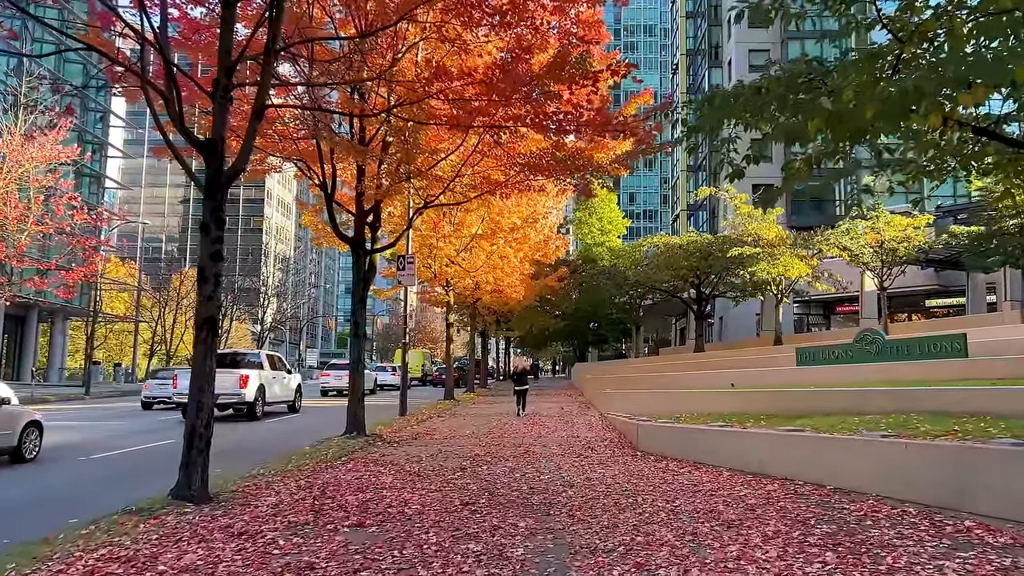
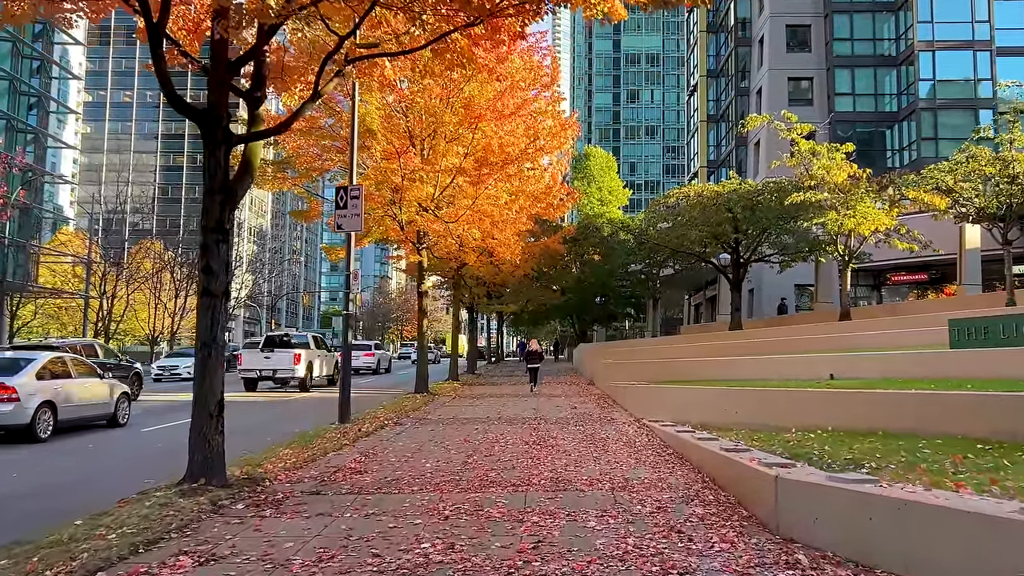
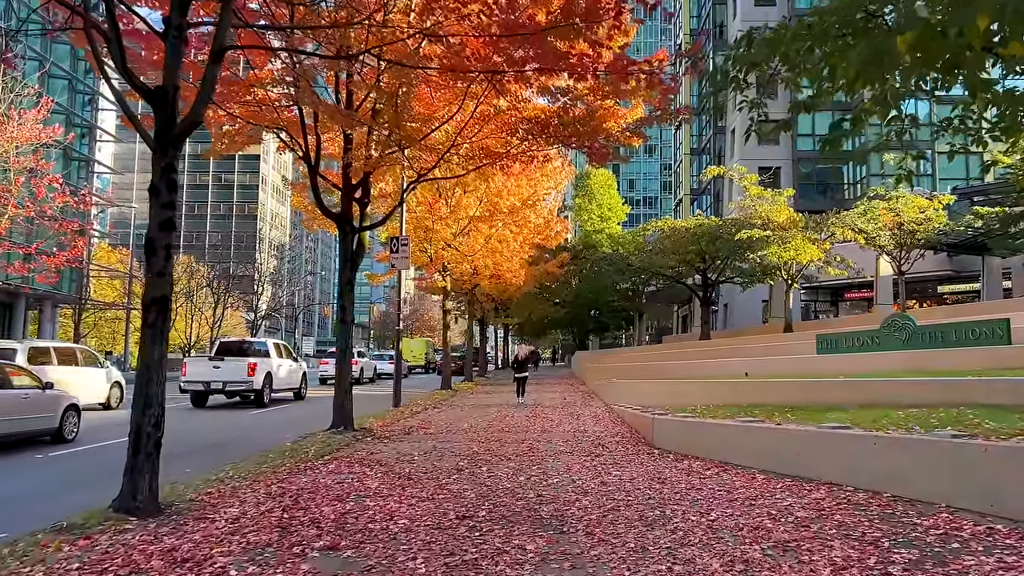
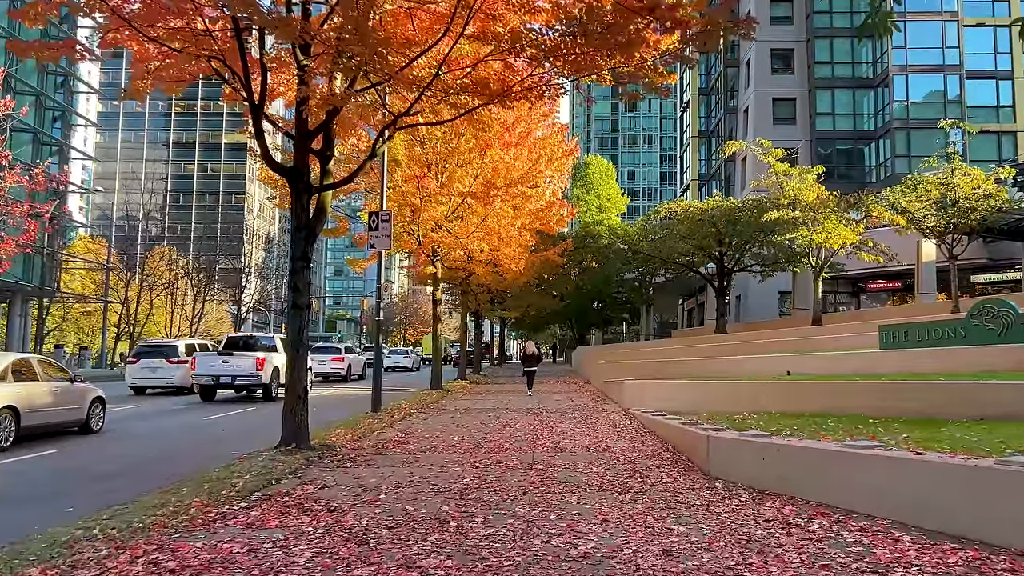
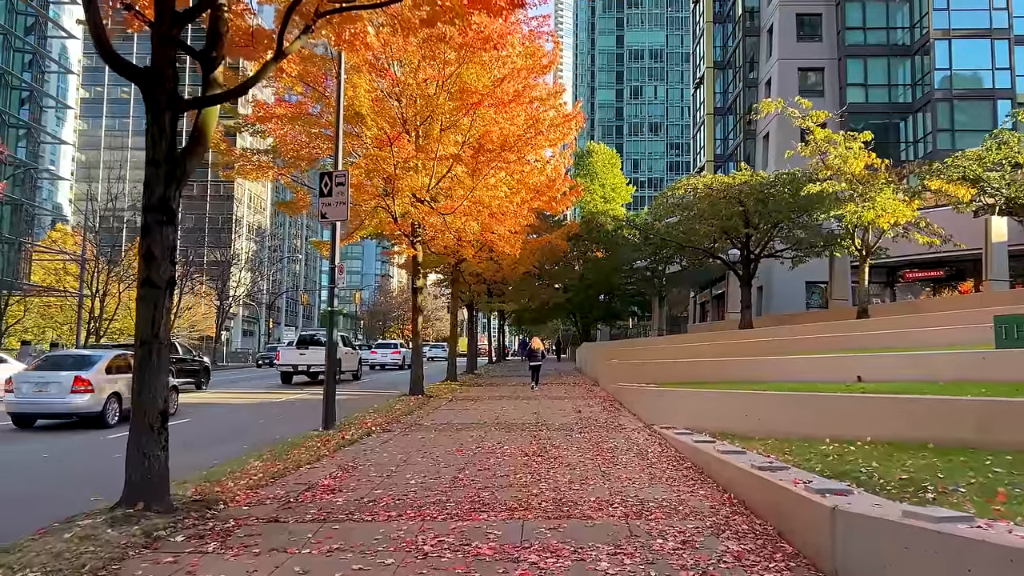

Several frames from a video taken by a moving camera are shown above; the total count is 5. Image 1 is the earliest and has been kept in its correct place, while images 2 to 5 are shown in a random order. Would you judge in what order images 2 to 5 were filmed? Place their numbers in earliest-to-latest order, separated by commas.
3, 4, 2, 5
